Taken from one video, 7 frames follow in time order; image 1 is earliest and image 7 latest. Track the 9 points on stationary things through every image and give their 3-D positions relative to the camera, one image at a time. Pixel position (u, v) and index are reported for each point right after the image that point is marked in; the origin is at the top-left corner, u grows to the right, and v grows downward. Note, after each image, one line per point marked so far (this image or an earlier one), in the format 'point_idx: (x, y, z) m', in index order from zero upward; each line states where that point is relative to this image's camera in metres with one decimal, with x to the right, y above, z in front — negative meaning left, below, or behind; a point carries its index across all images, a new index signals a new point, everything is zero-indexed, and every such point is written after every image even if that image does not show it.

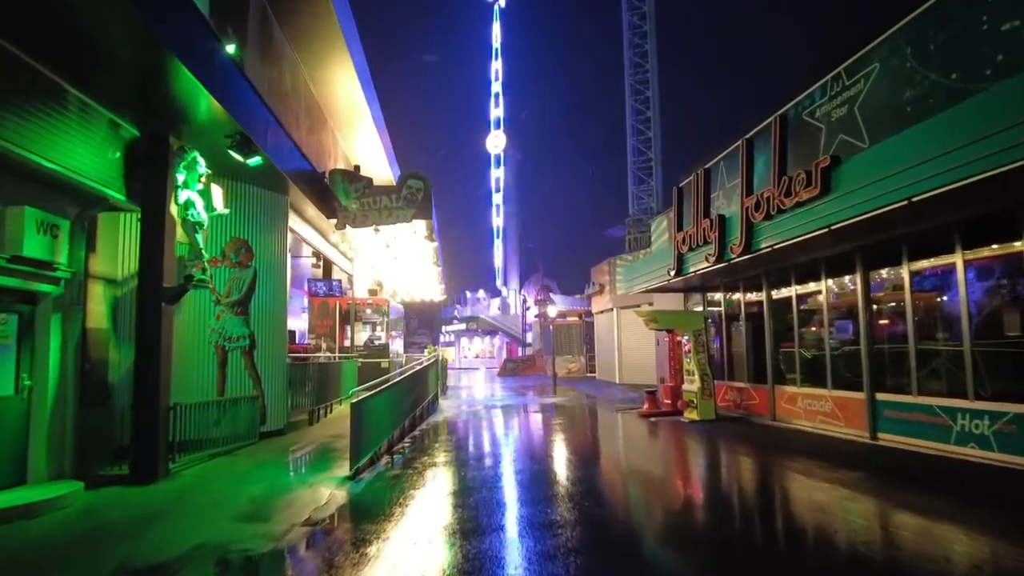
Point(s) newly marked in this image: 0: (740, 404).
0: (+4.6, -2.3, +12.8) m
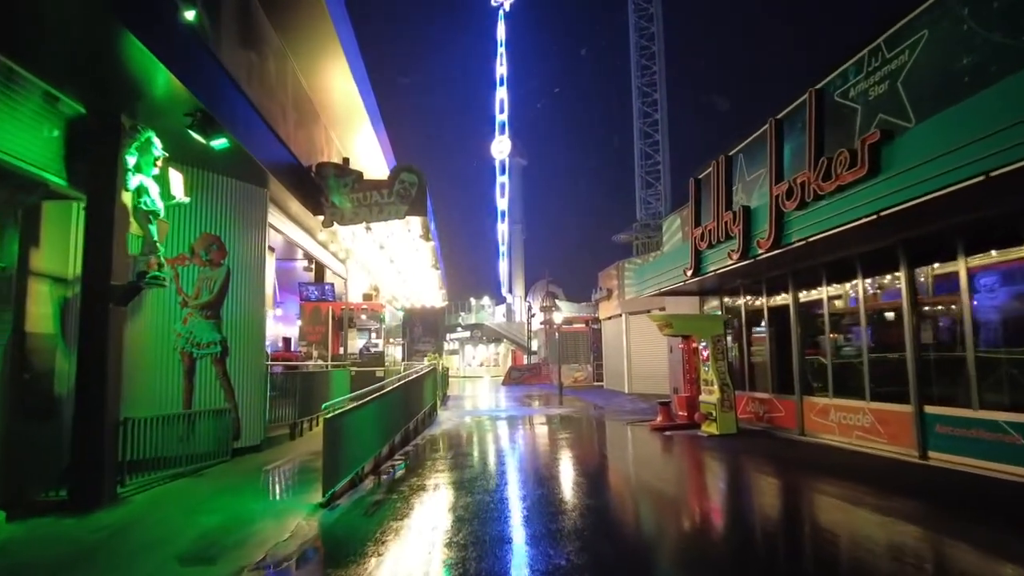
0: (+4.6, -2.3, +11.7) m
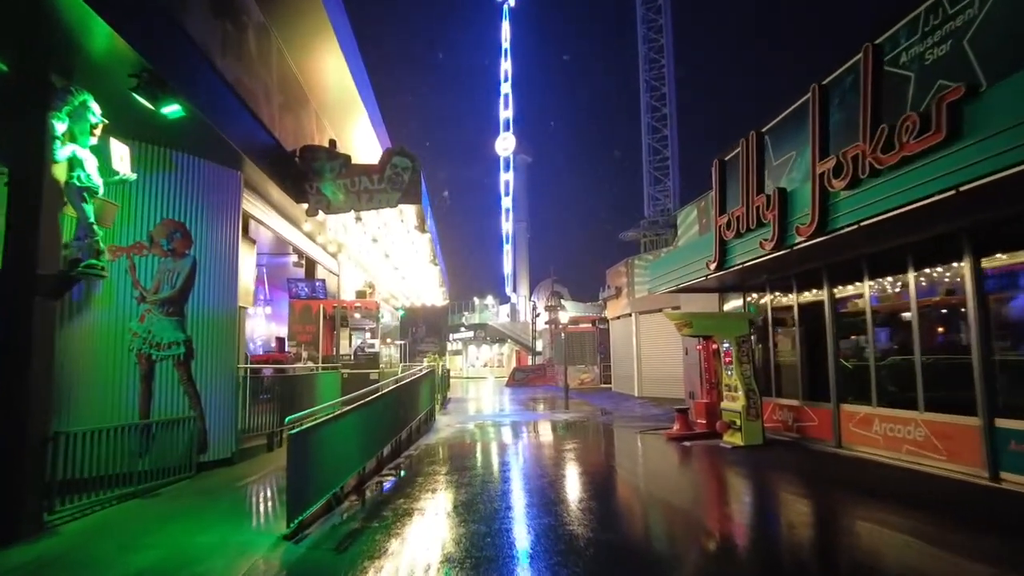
0: (+4.7, -2.3, +10.6) m
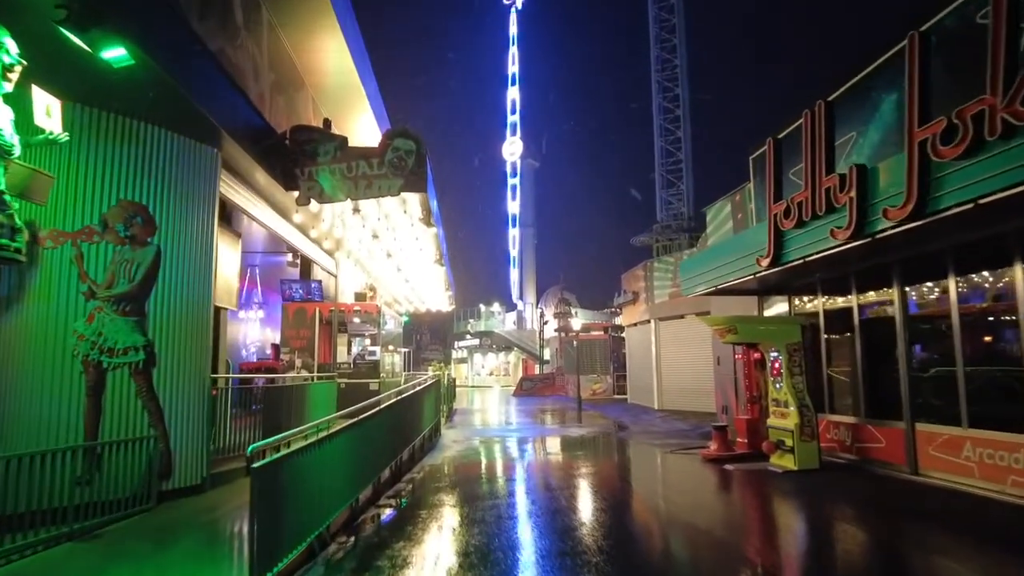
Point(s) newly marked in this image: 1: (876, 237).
0: (+4.9, -2.3, +9.3) m
1: (+3.6, +0.5, +6.3) m
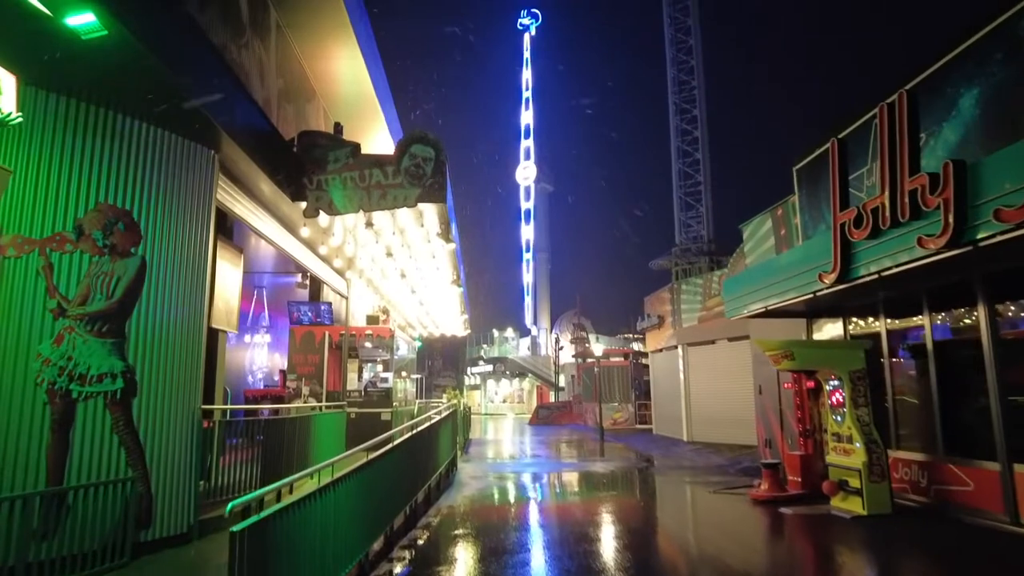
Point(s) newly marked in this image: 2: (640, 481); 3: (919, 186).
0: (+5.3, -2.5, +8.2) m
1: (+3.9, +0.4, +5.4) m
2: (+2.6, -3.8, +12.4) m
3: (+3.7, +0.9, +5.9) m
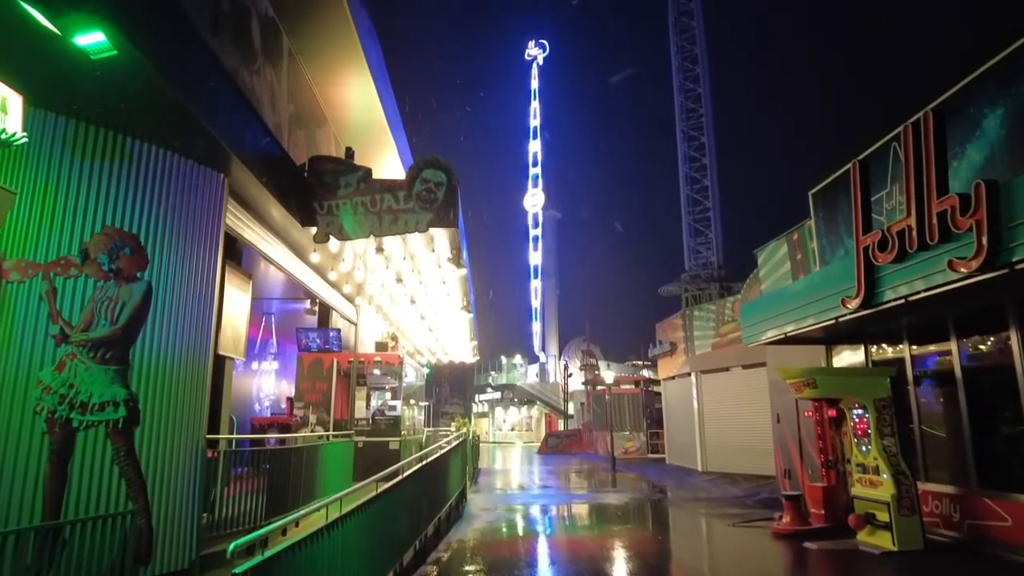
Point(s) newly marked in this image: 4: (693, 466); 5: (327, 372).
0: (+5.4, -2.8, +7.8) m
1: (+4.0, +0.2, +5.2) m
2: (+2.8, -4.3, +12.1) m
3: (+3.9, +0.7, +5.7) m
4: (+4.9, -4.8, +17.3) m
5: (-3.7, -1.7, +12.9) m
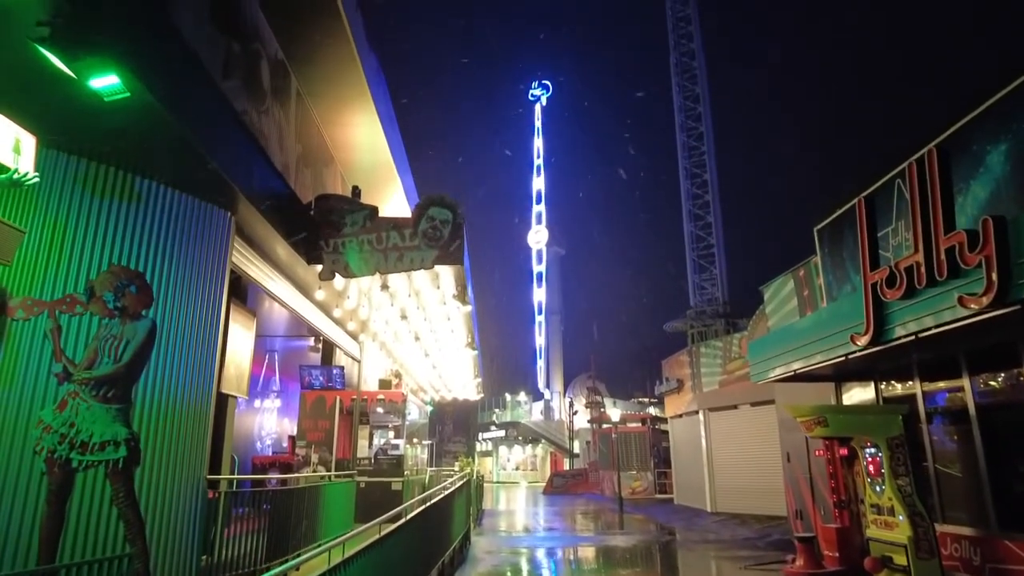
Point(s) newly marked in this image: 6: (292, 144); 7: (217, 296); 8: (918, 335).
0: (+5.5, -3.3, +7.6) m
1: (+4.1, -0.1, +5.1) m
2: (+2.9, -4.9, +11.7) m
3: (+3.9, +0.4, +5.7) m
4: (+5.0, -5.7, +17.0) m
5: (-3.6, -2.4, +12.7) m
6: (-3.4, +2.2, +9.7) m
7: (-2.9, -0.1, +6.4) m
8: (+4.0, -0.5, +6.3) m
